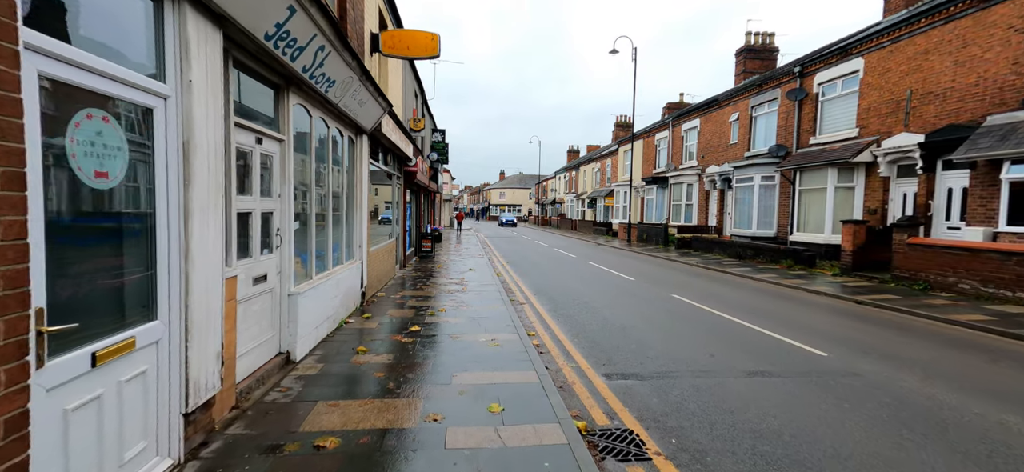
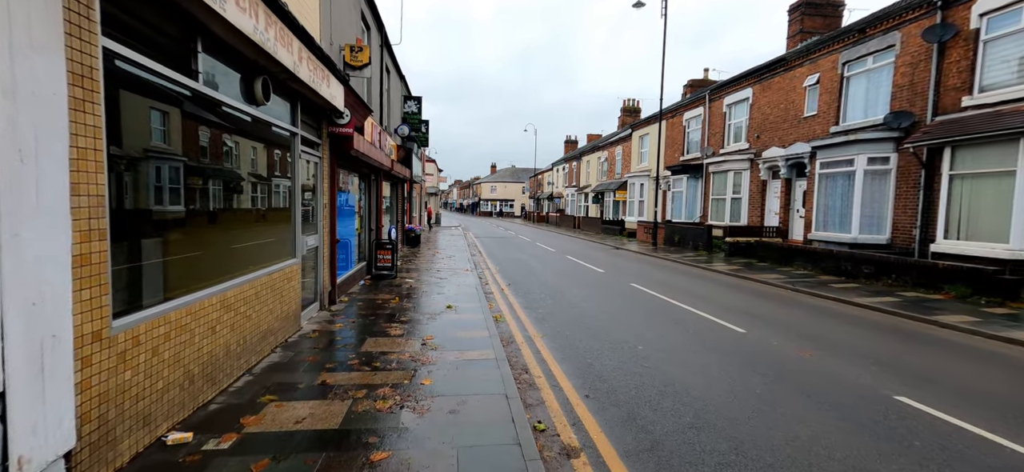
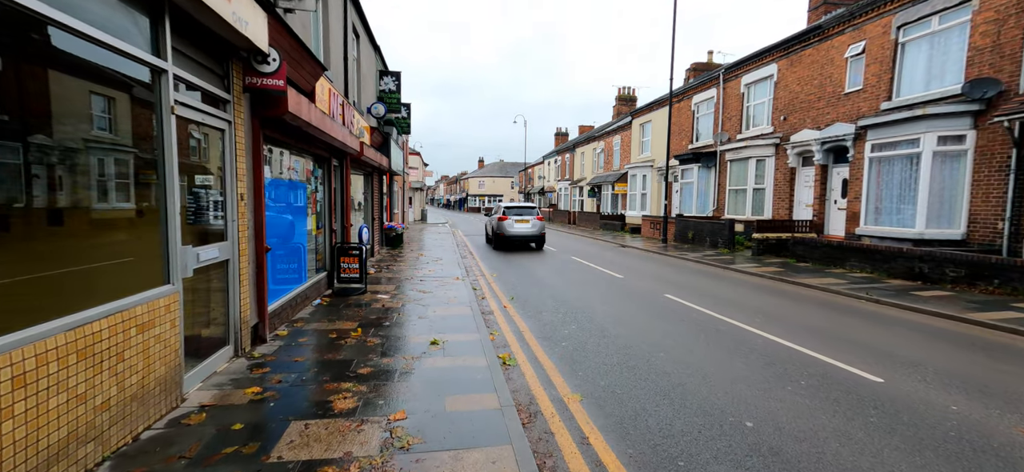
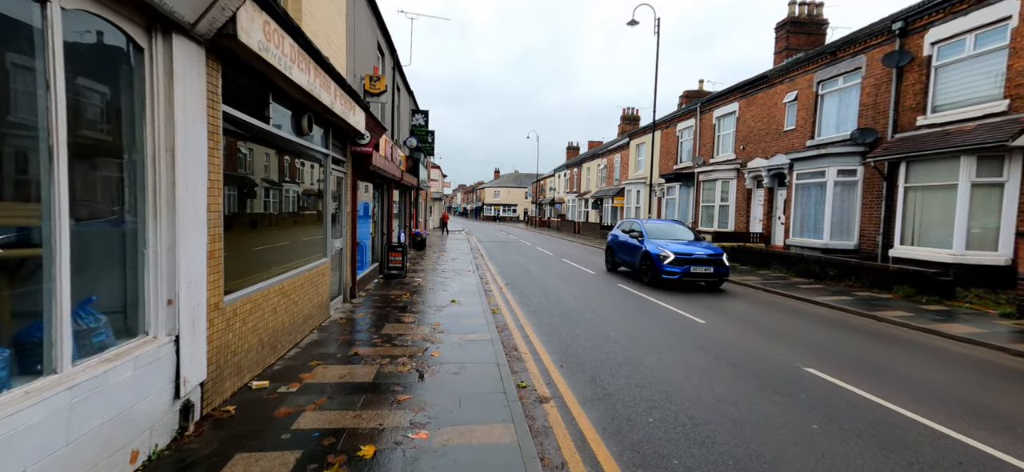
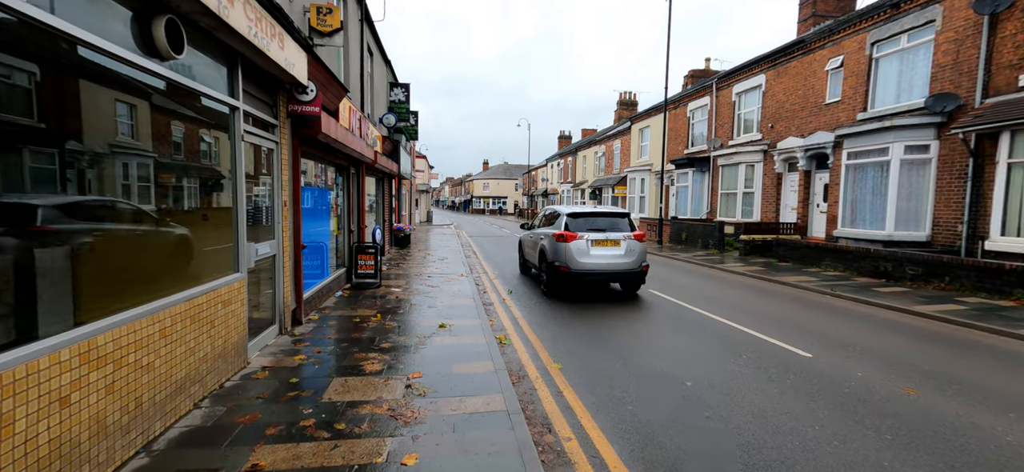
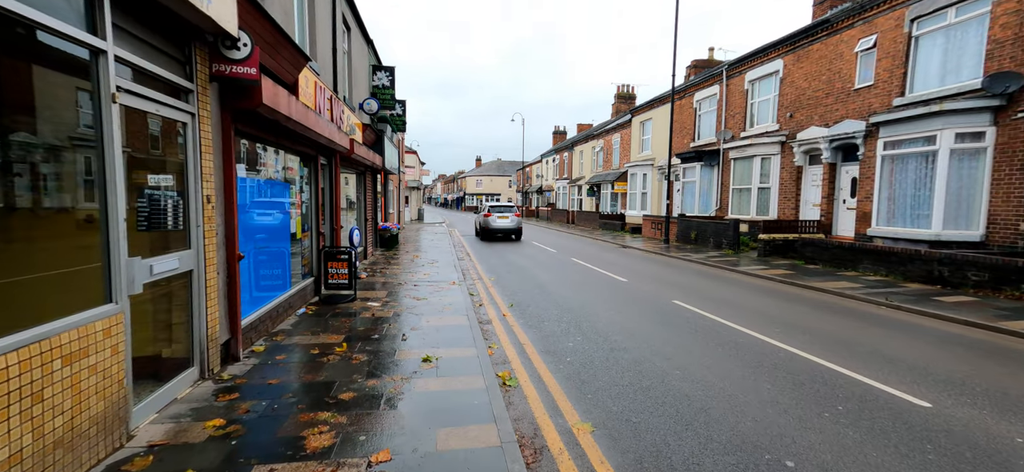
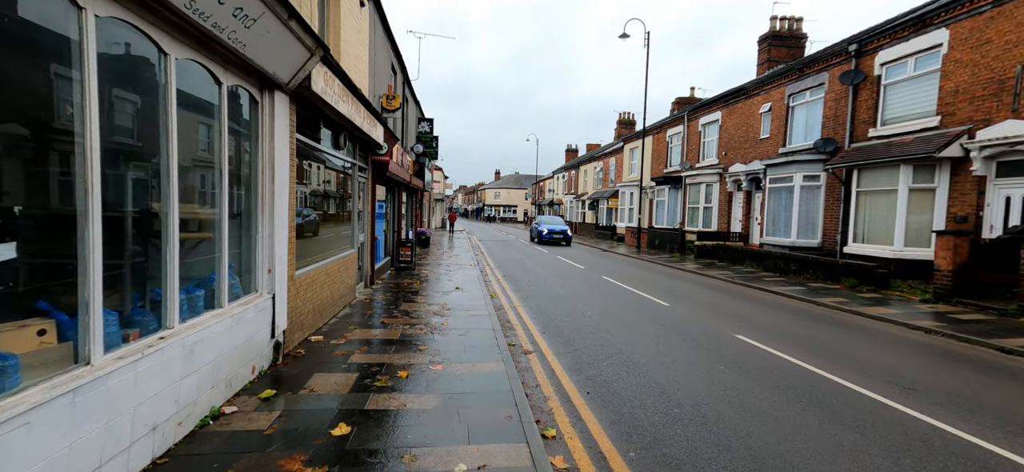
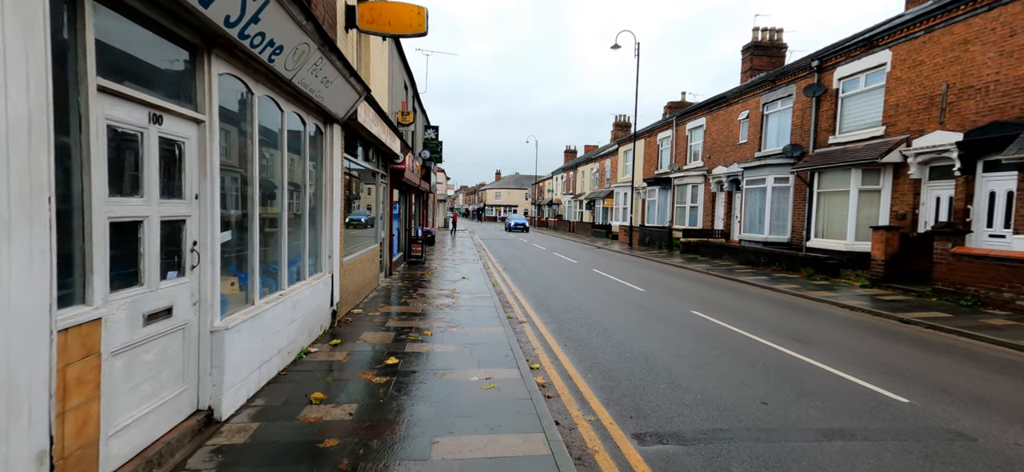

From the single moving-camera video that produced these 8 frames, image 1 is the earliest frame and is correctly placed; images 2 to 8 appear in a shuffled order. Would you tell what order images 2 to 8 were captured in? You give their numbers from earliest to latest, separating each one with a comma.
8, 7, 4, 2, 5, 3, 6
